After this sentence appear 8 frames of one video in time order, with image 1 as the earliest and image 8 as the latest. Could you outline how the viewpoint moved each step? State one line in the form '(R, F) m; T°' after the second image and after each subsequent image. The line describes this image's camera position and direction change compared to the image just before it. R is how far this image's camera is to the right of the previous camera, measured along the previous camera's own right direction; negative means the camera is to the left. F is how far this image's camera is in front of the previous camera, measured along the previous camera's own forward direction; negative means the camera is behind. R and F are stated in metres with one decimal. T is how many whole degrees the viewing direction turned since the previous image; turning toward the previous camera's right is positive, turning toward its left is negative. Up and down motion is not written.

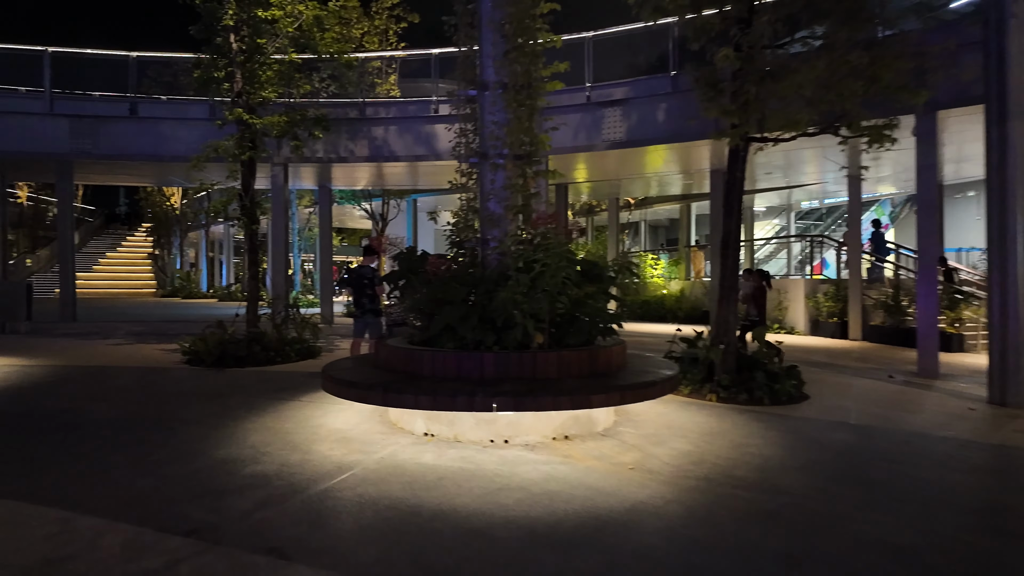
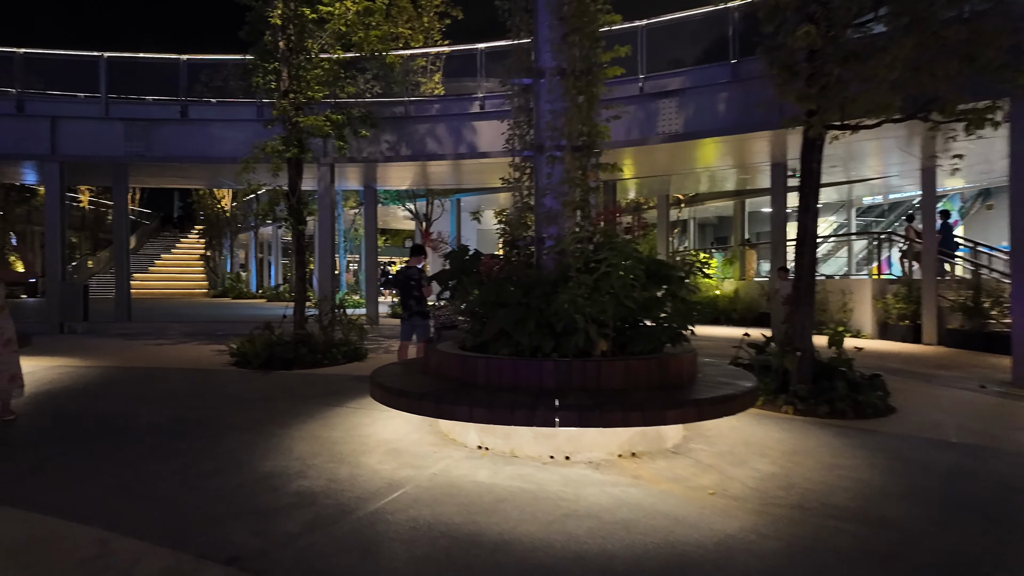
(-0.2, +0.4) m; -4°
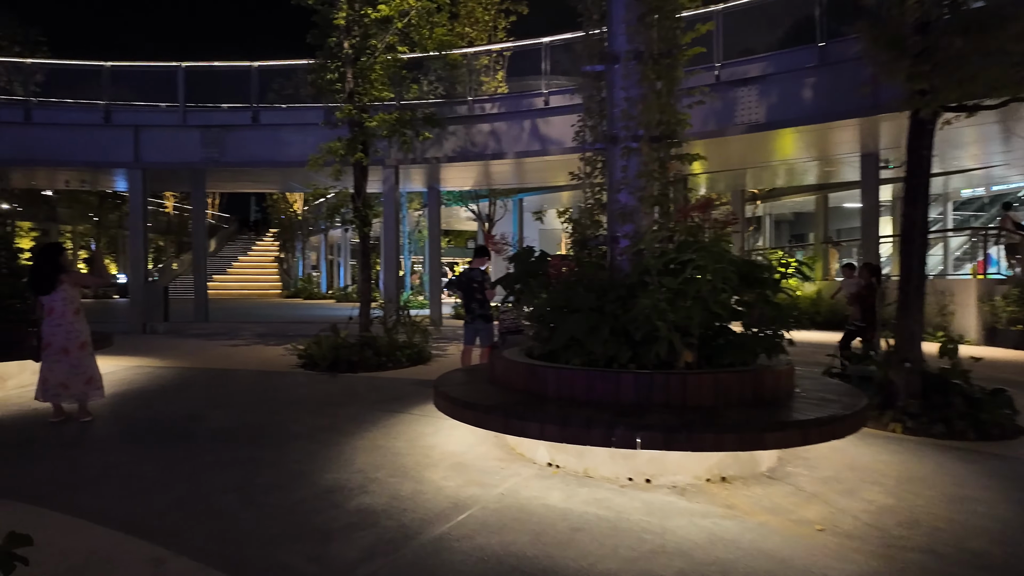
(-0.1, +0.4) m; -6°
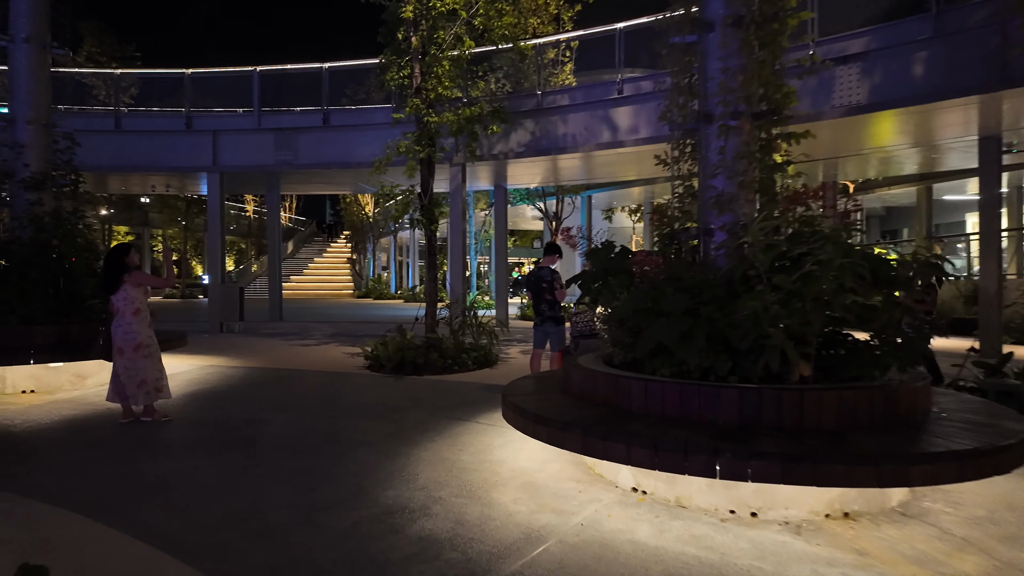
(-0.1, +0.5) m; -6°
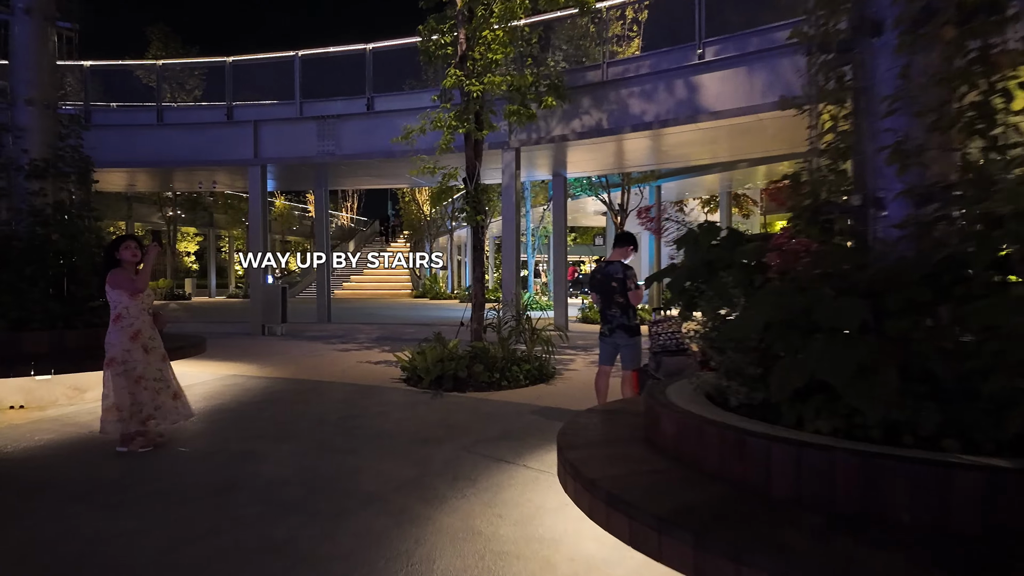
(0.0, +1.5) m; -6°
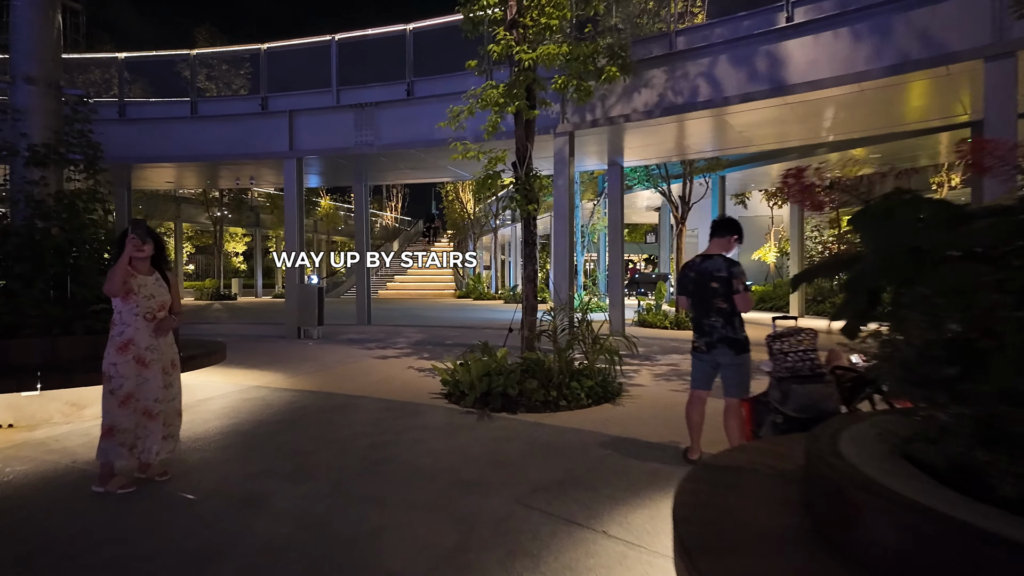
(-0.2, +1.2) m; -4°
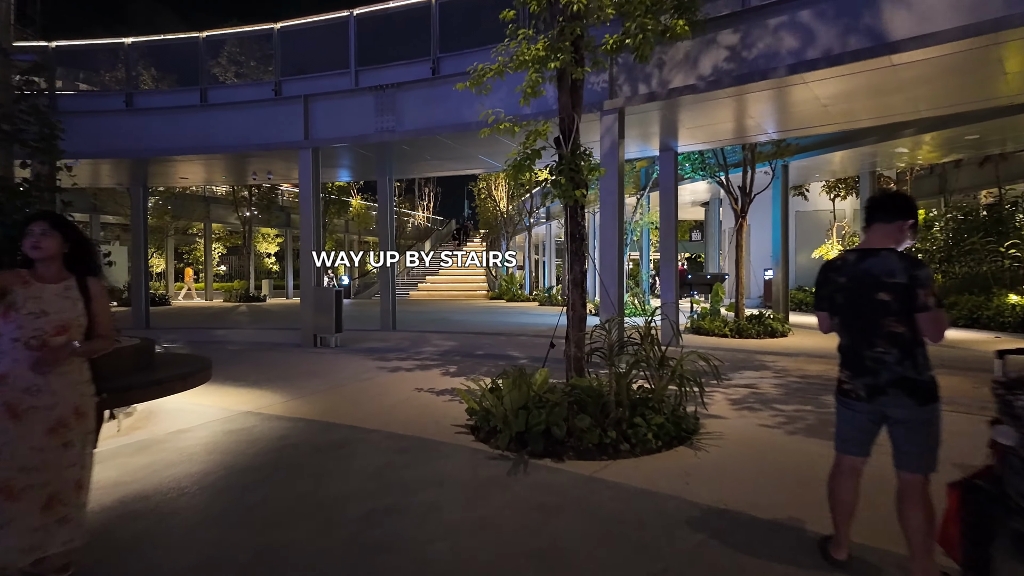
(-0.1, +1.4) m; -3°
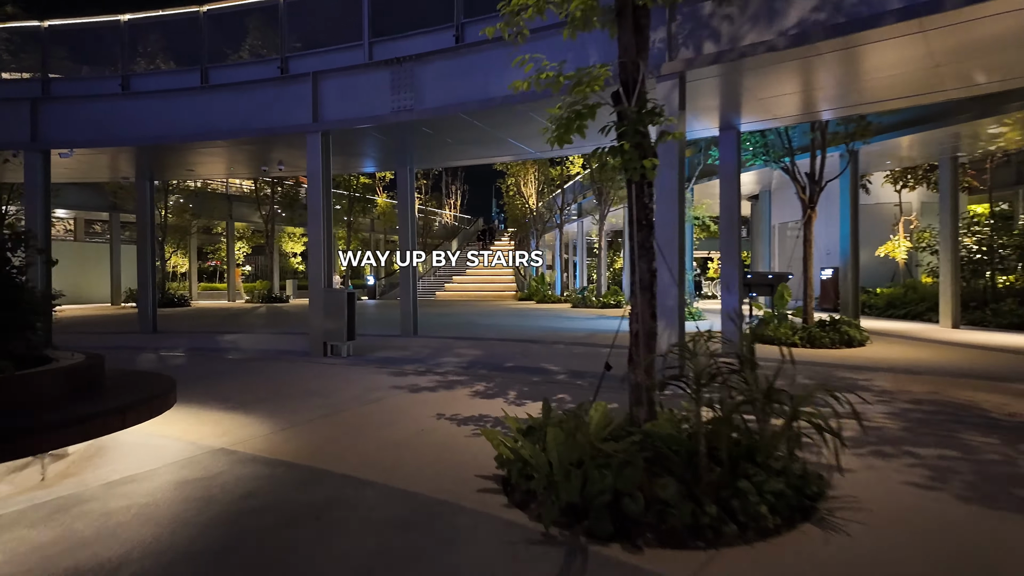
(-0.1, +1.5) m; -3°
